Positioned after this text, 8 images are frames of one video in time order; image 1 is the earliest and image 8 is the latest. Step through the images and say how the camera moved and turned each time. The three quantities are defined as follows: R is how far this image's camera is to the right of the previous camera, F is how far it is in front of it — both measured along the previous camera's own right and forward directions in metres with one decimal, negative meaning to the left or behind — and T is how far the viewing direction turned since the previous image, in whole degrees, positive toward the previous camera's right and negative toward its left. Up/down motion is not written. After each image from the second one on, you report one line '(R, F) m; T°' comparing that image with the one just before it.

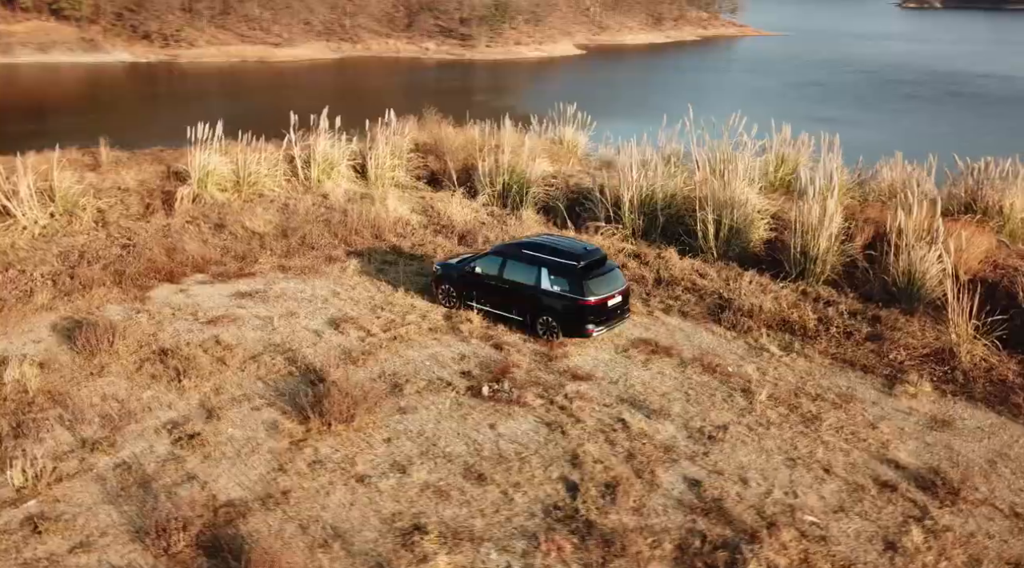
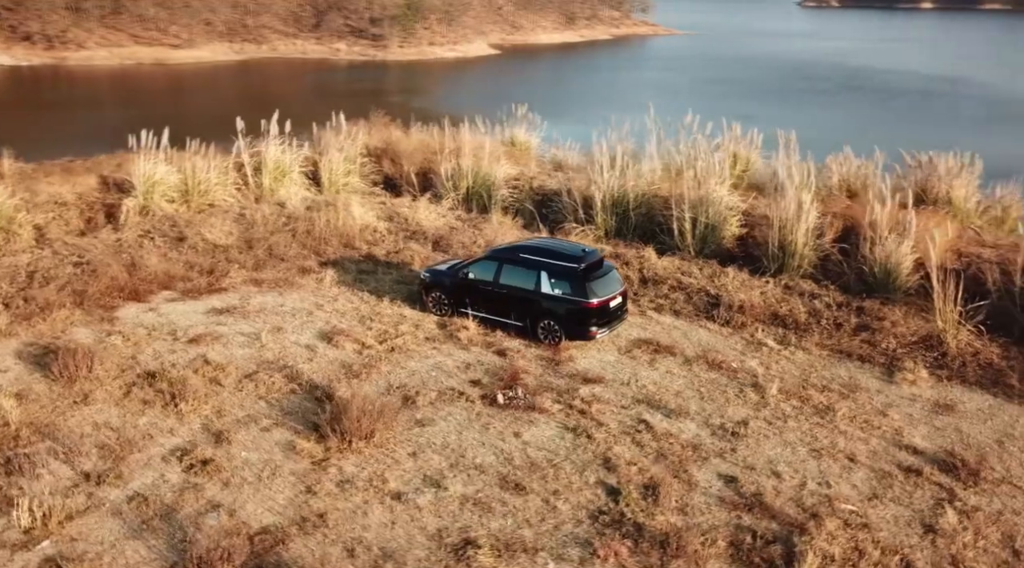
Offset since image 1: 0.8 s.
(-1.1, +0.1) m; +6°
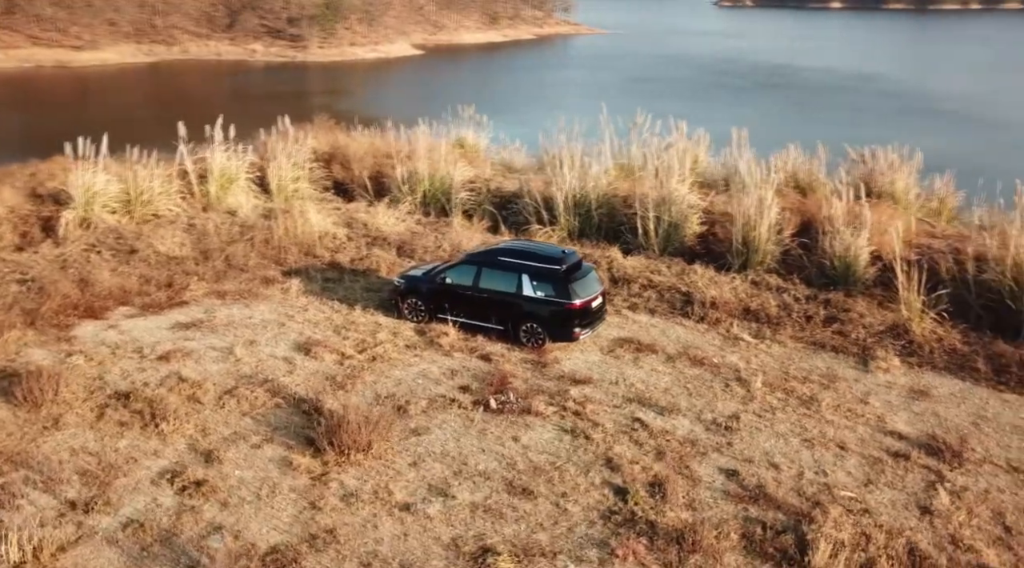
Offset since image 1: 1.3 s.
(-0.7, 0.0) m; +5°
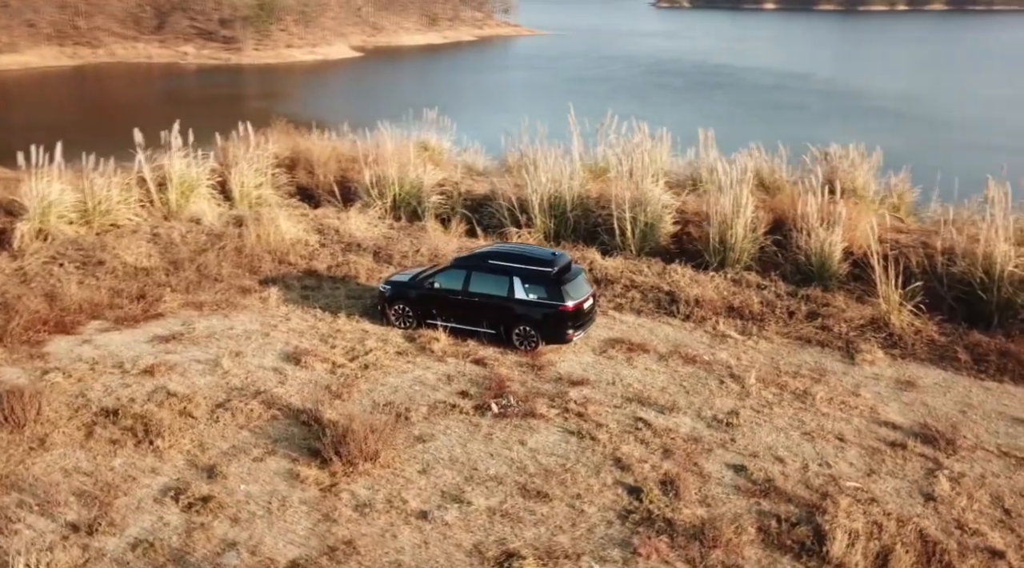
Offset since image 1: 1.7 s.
(-0.6, 0.0) m; +4°
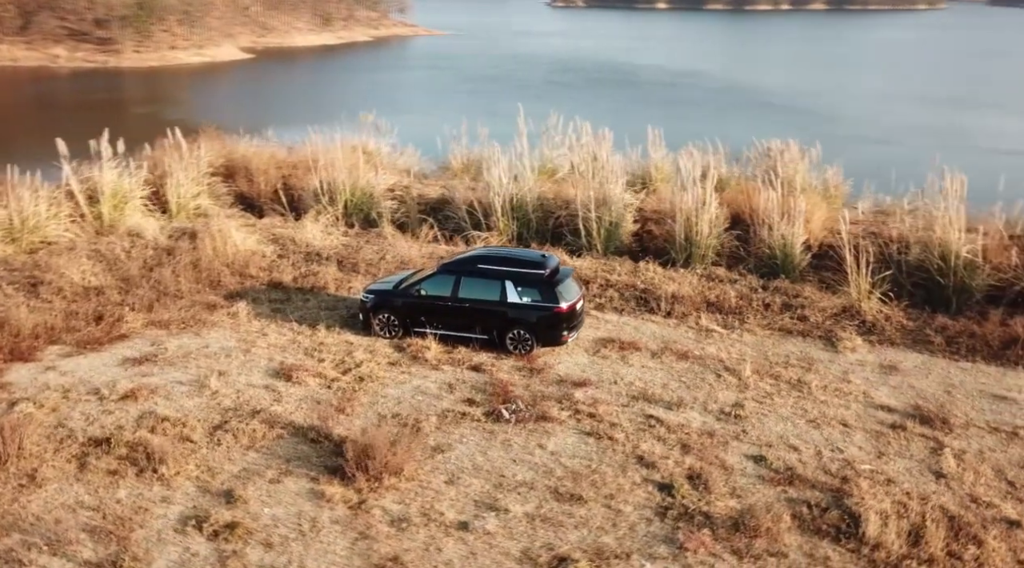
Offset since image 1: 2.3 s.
(-1.2, +0.1) m; +7°
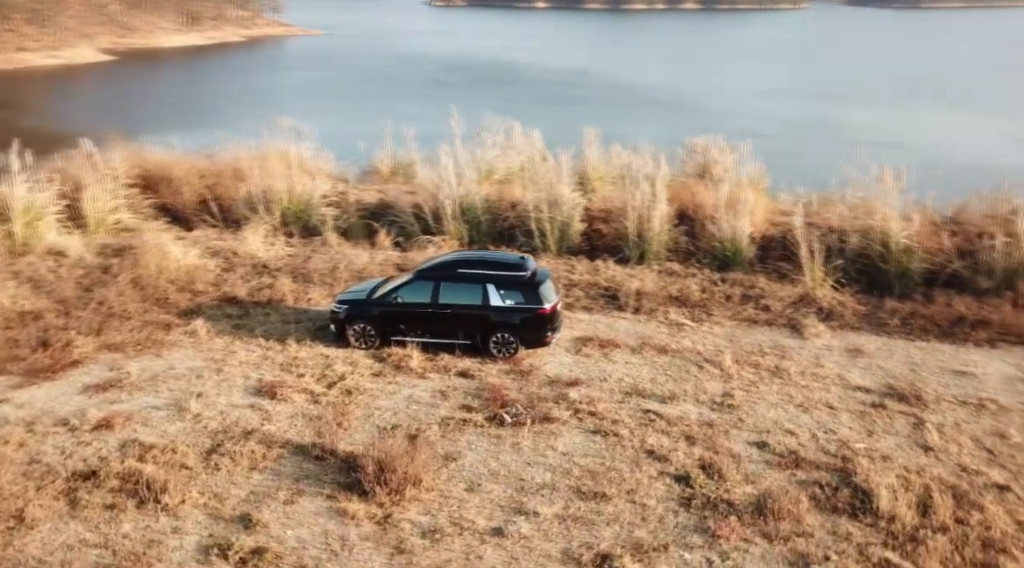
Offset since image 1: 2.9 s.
(-1.3, 0.0) m; +8°
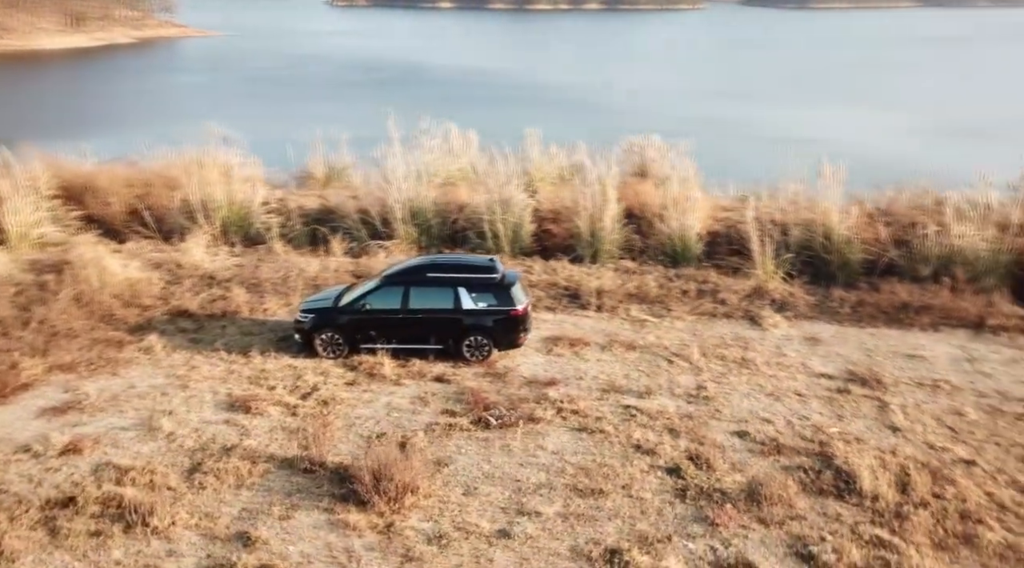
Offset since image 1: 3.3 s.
(-0.8, 0.0) m; +6°
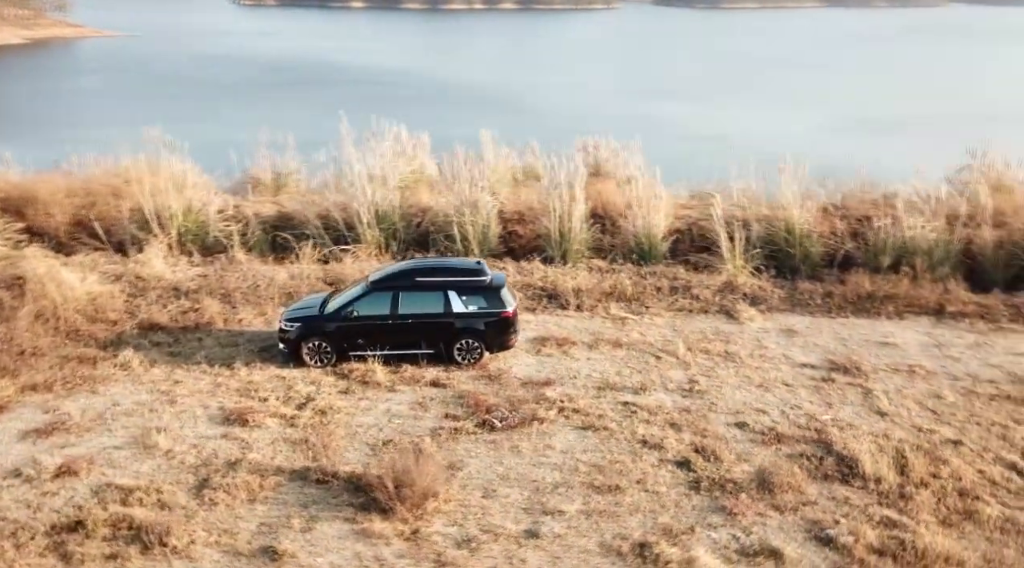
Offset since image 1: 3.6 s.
(-0.9, 0.0) m; +6°
